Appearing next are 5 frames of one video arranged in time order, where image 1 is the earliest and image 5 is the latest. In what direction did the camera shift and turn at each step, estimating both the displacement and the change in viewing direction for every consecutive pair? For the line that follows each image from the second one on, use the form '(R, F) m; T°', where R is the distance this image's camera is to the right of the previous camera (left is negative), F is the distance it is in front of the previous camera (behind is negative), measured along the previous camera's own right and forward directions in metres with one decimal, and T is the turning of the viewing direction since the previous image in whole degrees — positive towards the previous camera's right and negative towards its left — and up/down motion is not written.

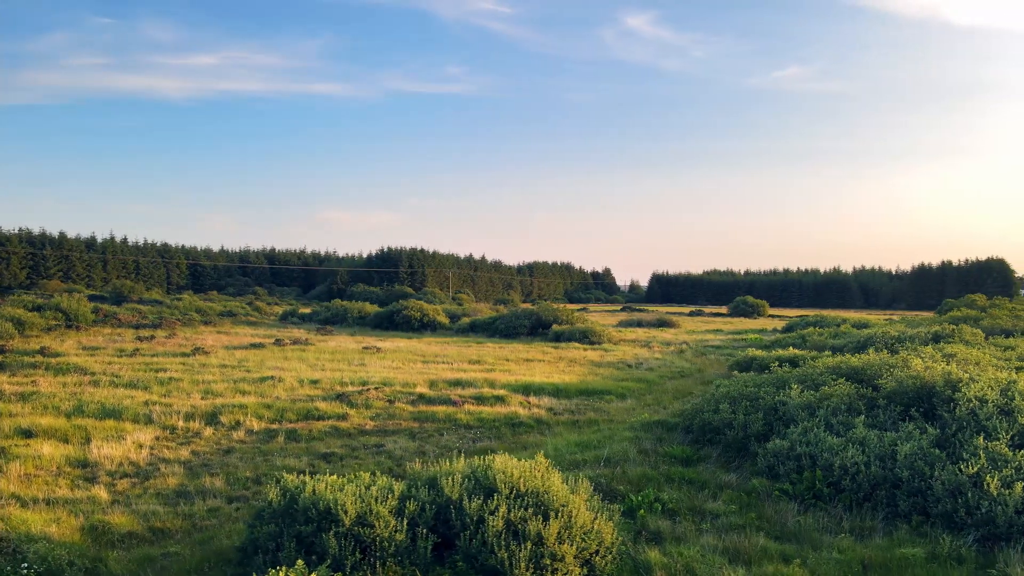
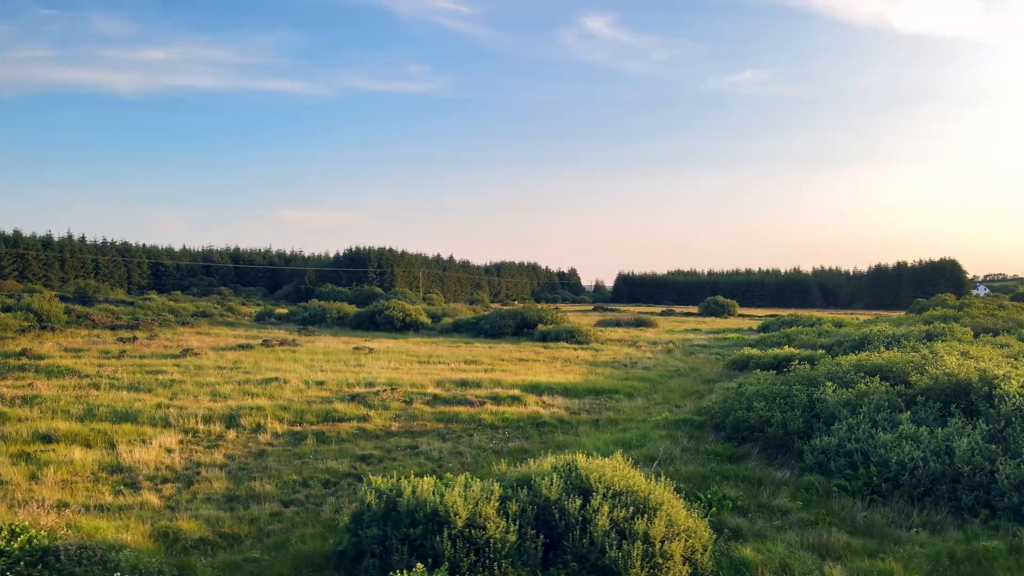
(-1.0, 0.0) m; +3°
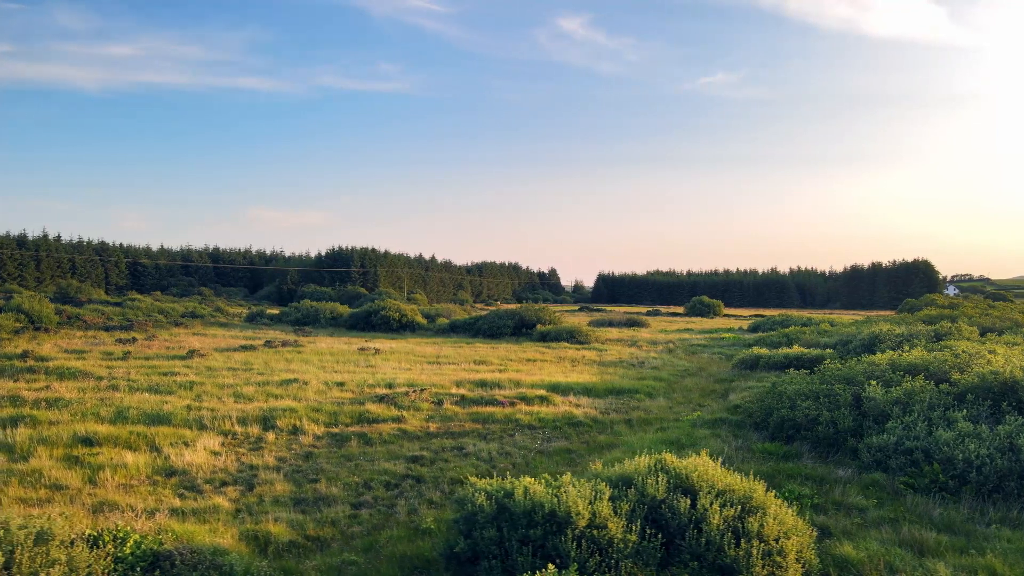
(-0.9, 0.0) m; +1°
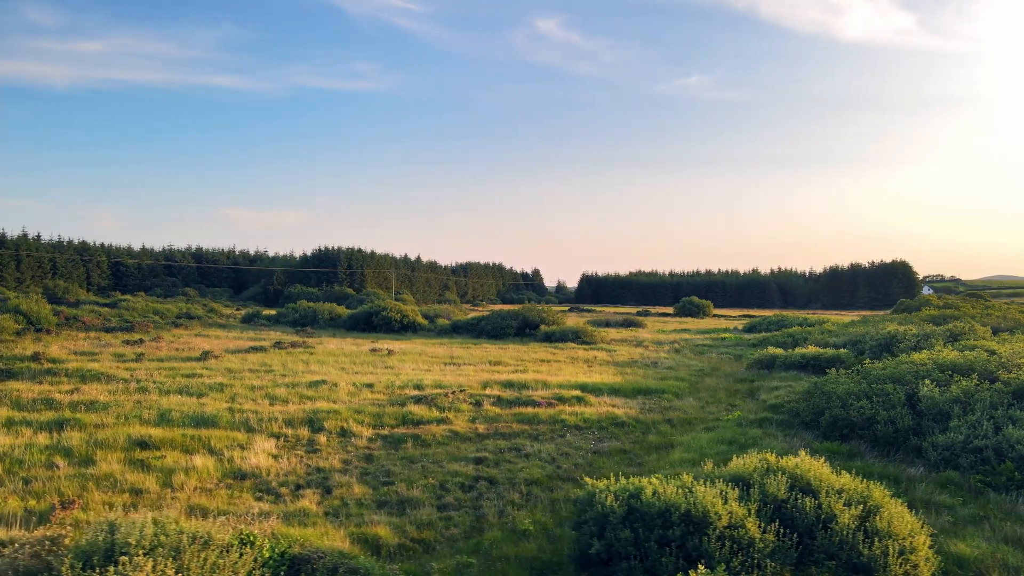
(-1.0, 0.0) m; +1°
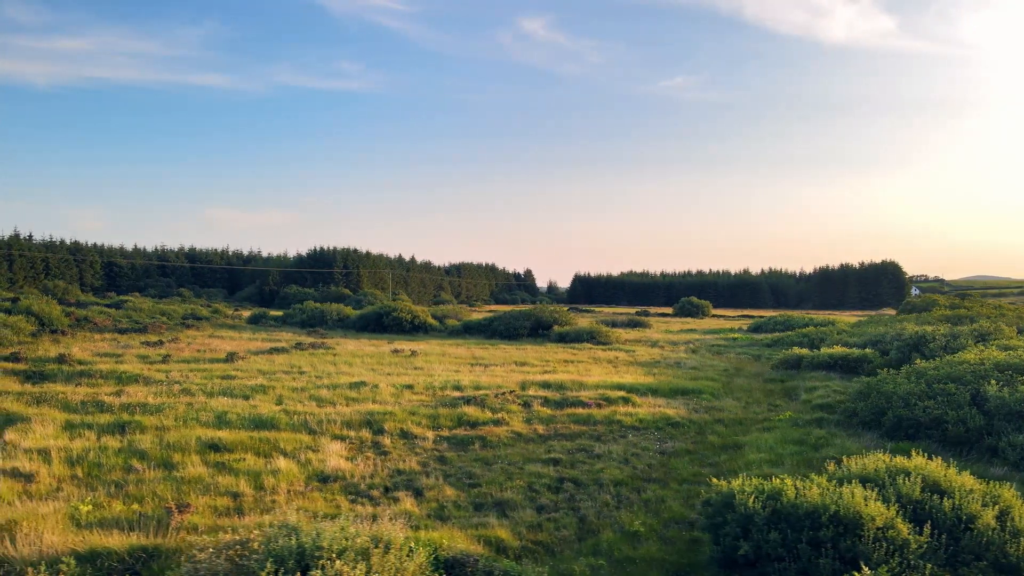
(-1.1, 0.0) m; 0°
